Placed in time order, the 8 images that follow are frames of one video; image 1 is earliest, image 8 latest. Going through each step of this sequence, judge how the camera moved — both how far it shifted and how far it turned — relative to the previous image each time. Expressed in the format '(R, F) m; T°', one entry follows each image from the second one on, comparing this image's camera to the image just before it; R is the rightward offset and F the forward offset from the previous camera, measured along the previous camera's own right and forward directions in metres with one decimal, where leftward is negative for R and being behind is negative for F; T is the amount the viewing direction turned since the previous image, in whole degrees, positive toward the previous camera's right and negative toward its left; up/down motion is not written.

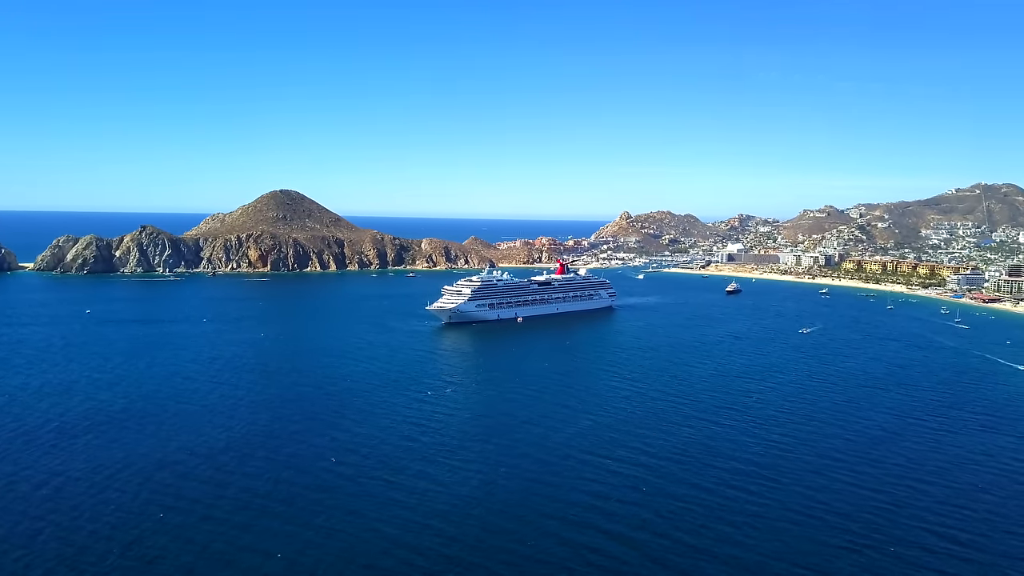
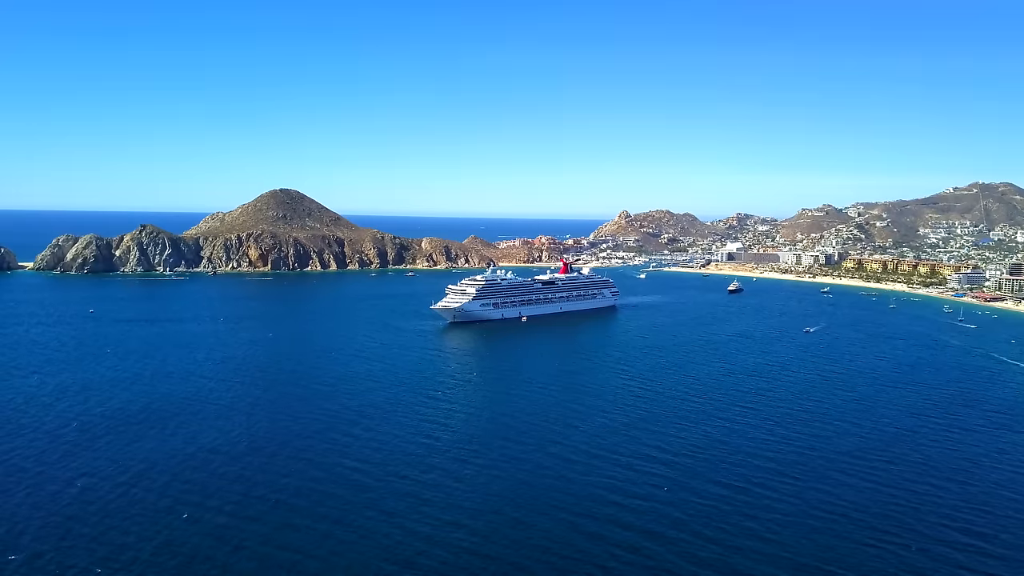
(-0.8, -0.1) m; 0°
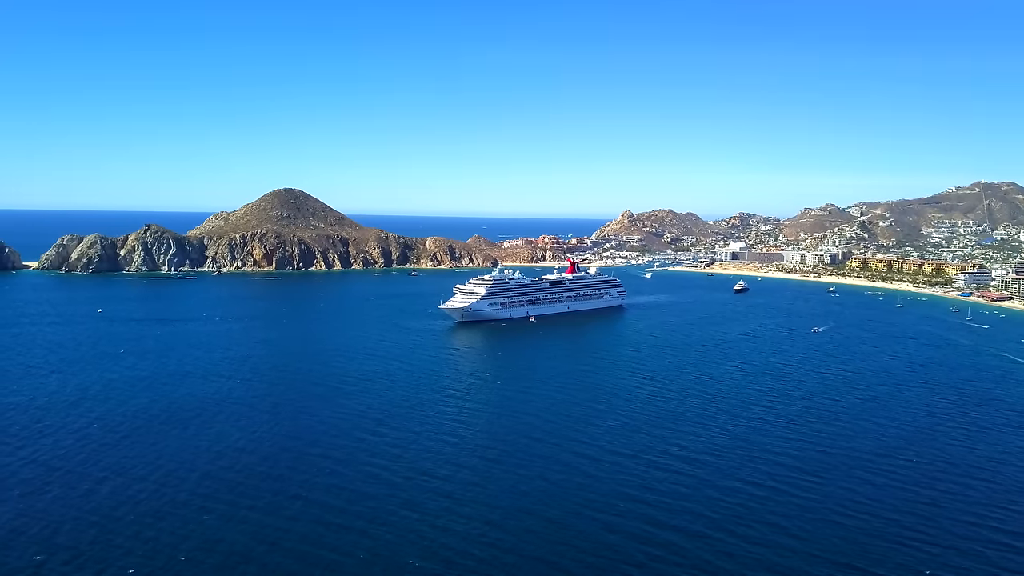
(-0.9, -0.1) m; 0°
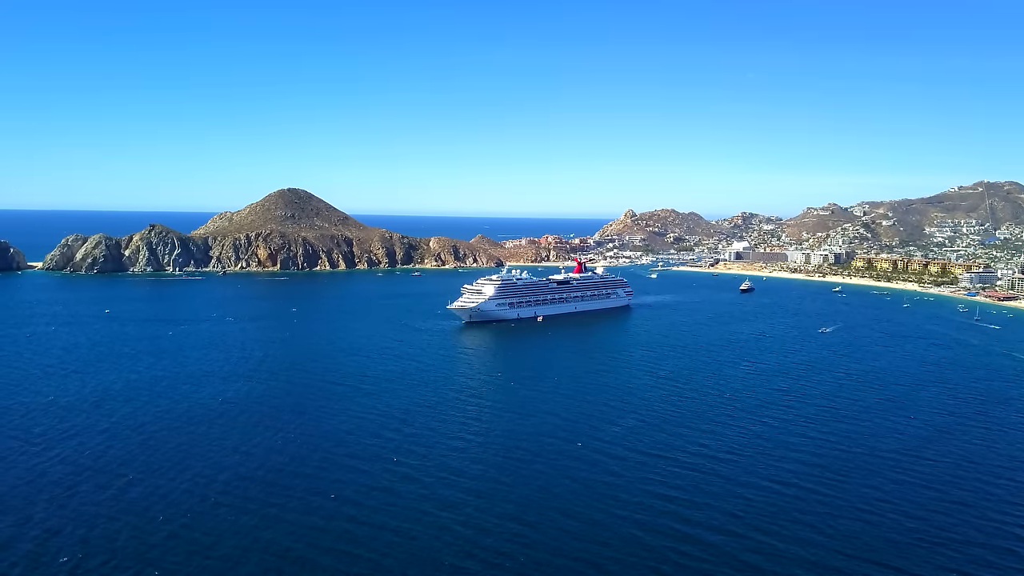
(-0.9, -0.1) m; 0°
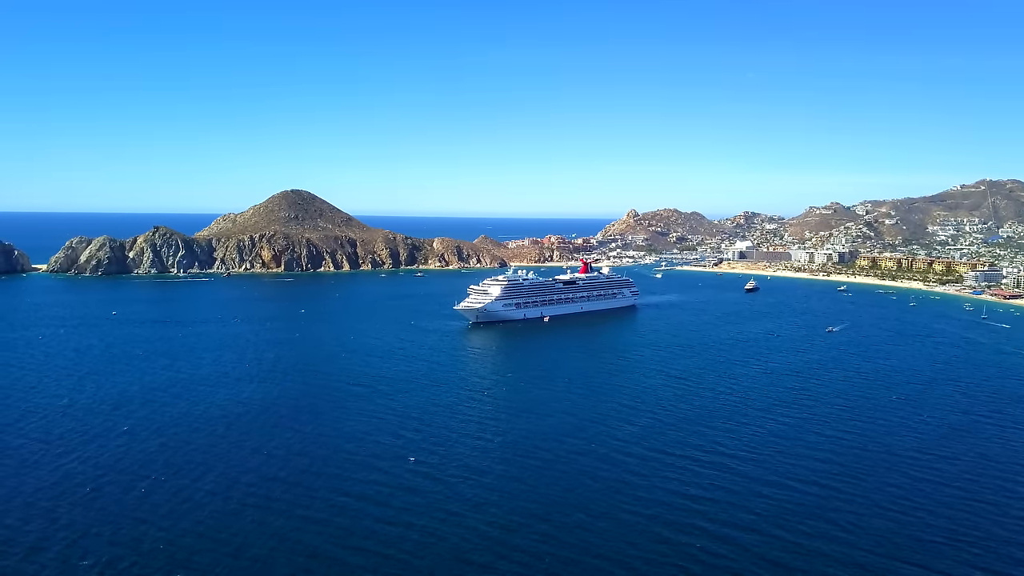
(-0.6, -0.1) m; 0°
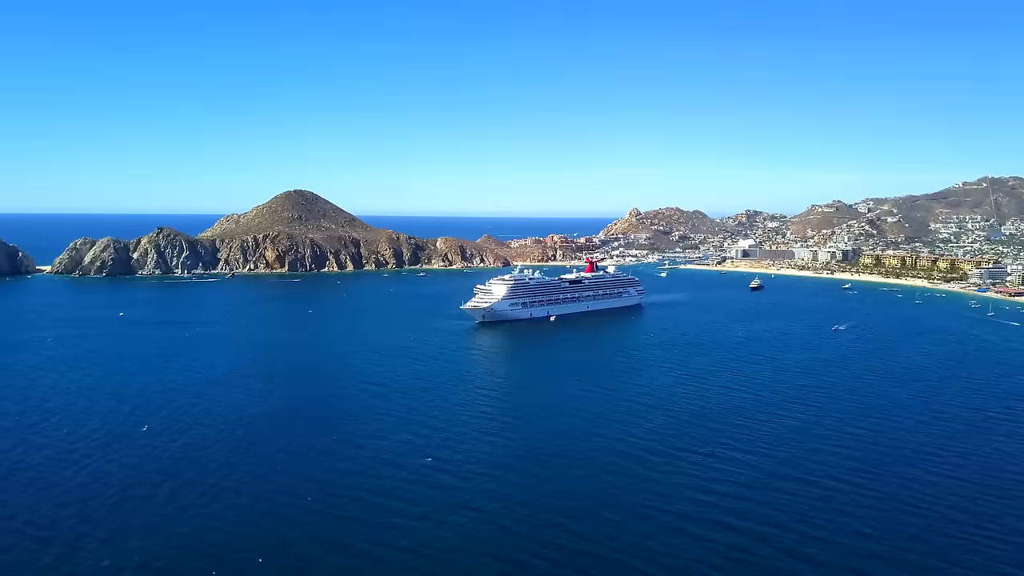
(-0.6, -0.1) m; 0°
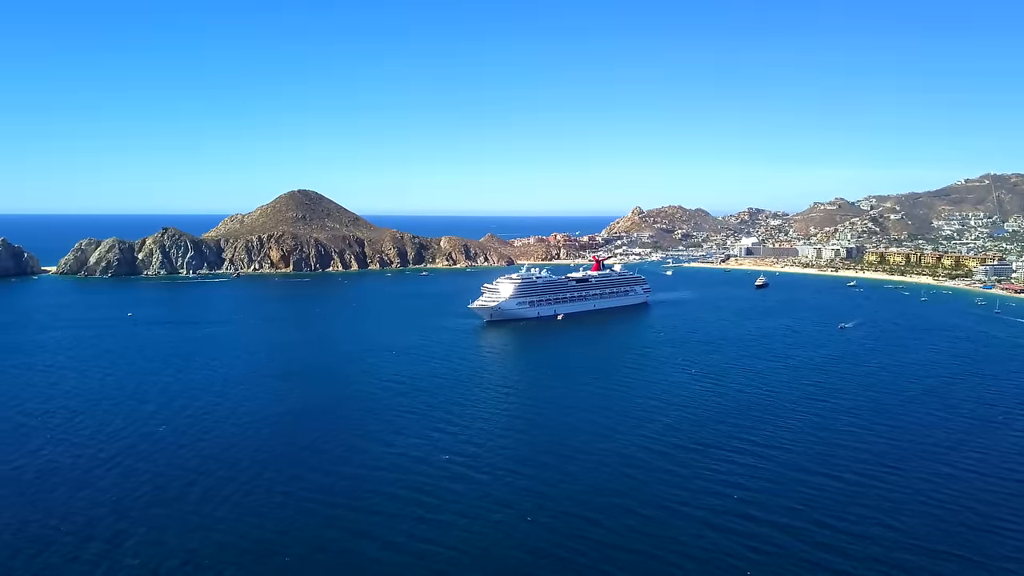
(-0.8, -0.3) m; 0°
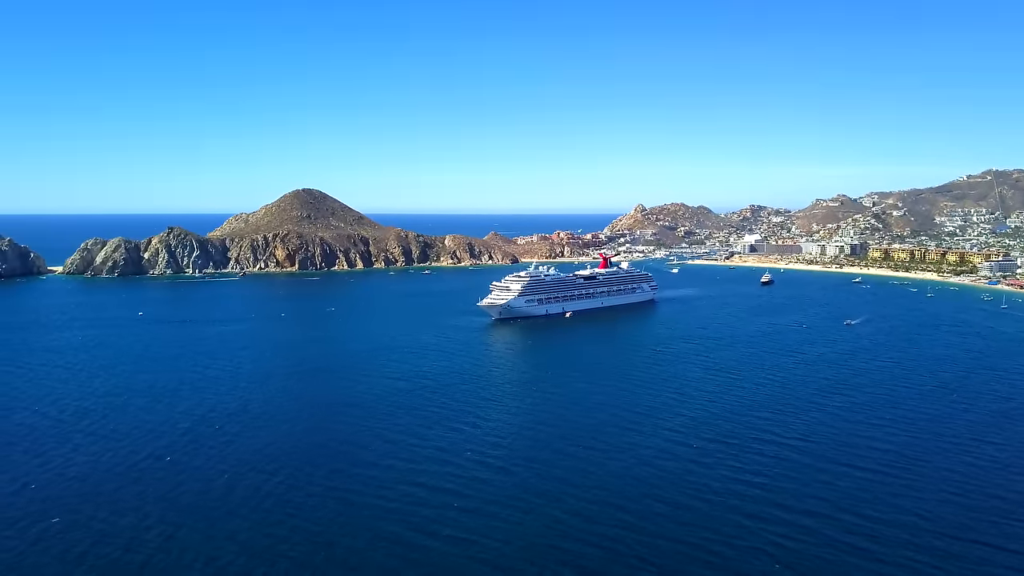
(-0.9, -0.4) m; 0°
